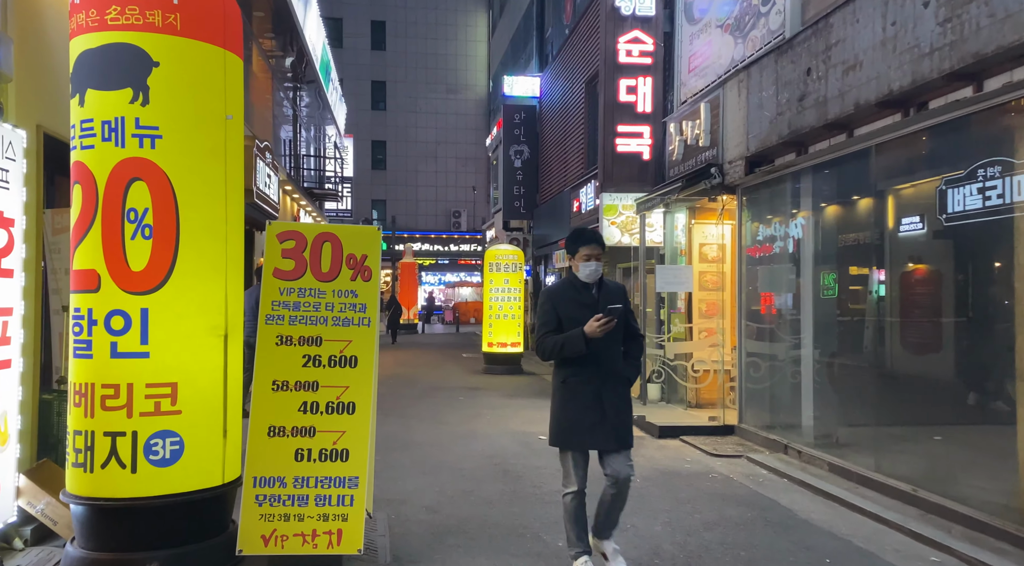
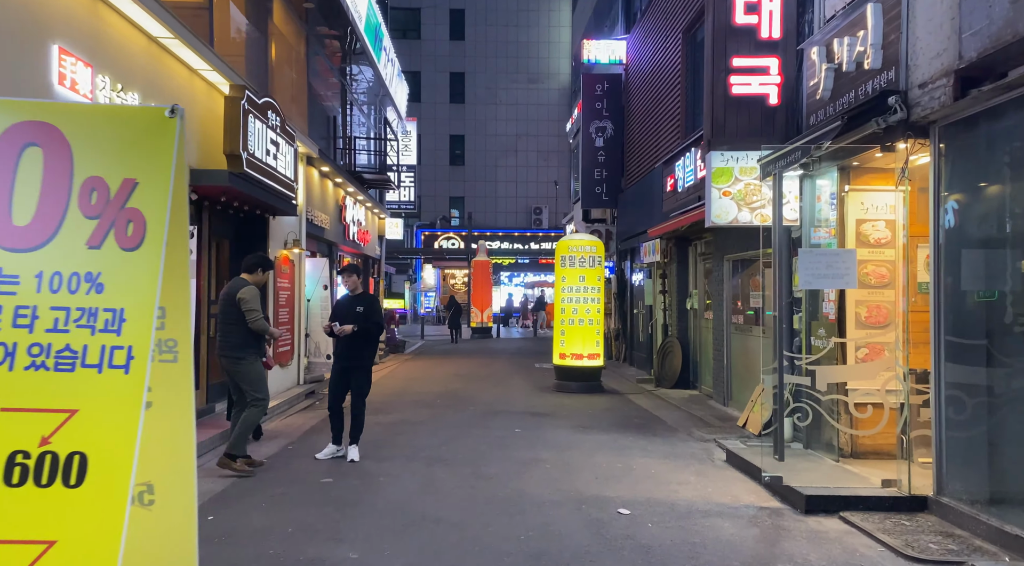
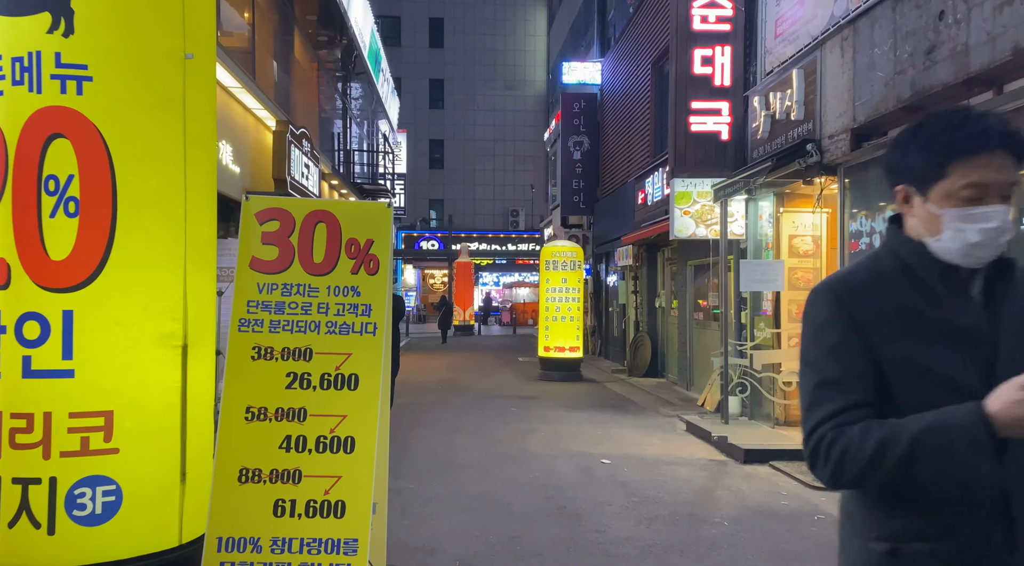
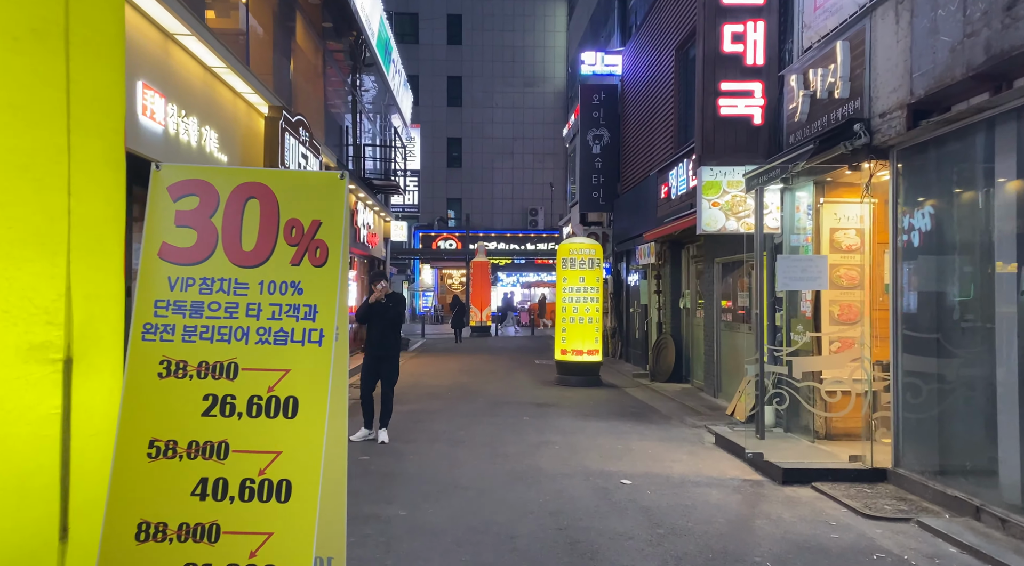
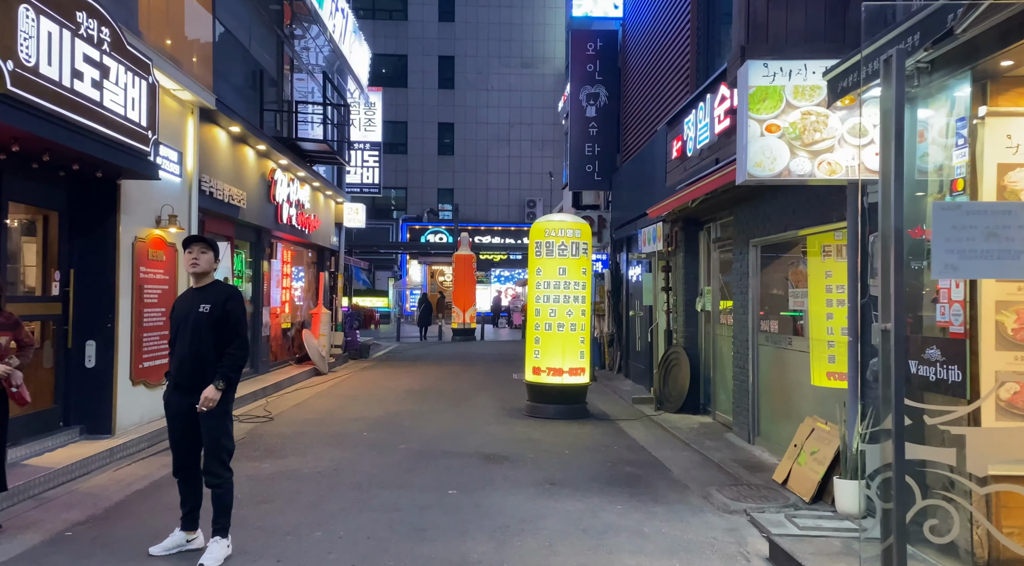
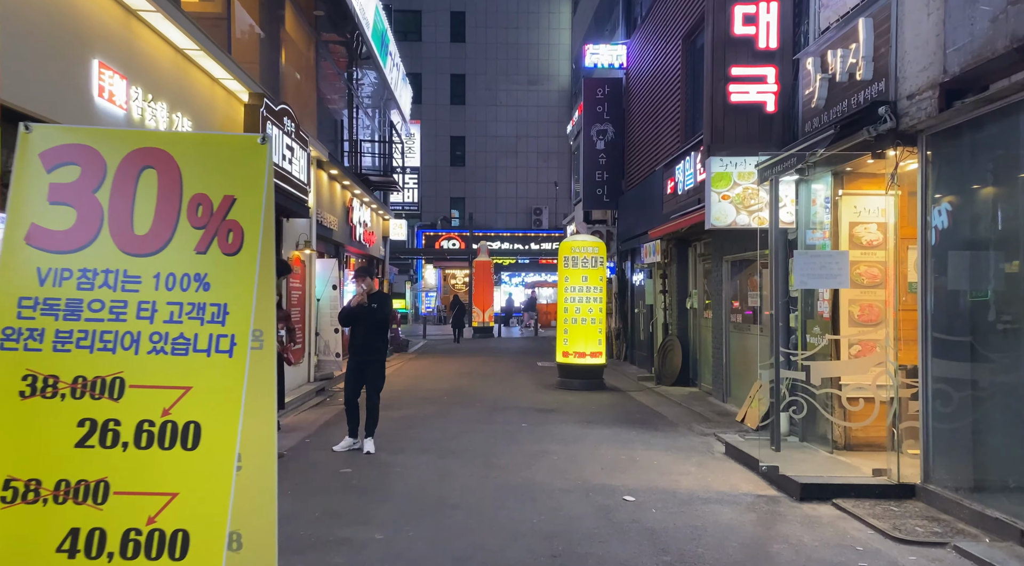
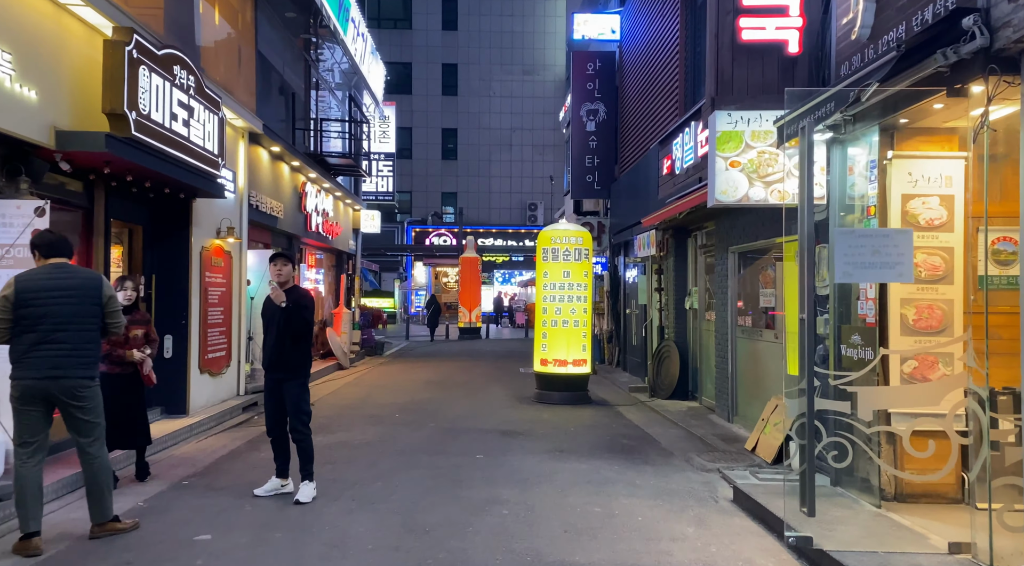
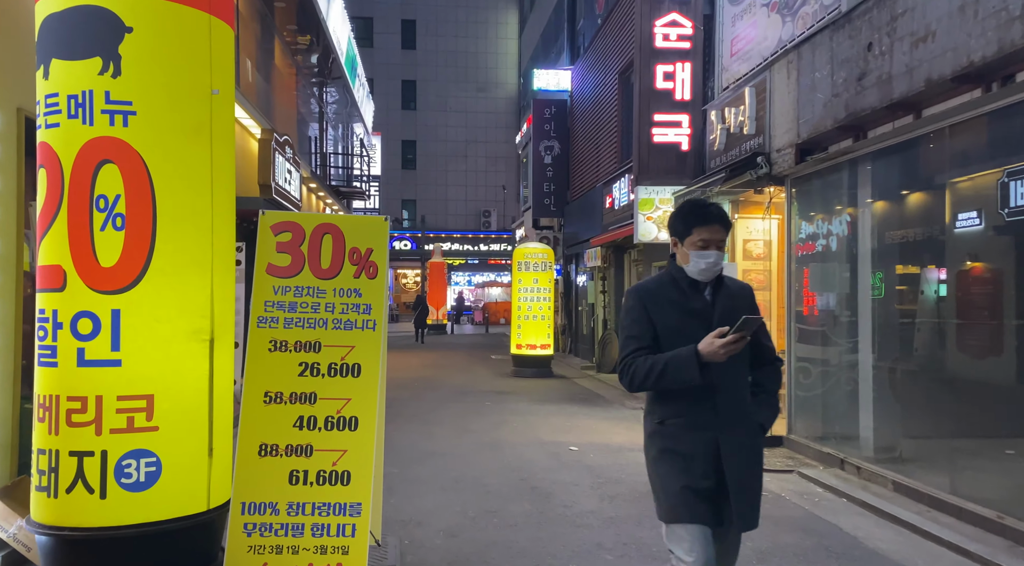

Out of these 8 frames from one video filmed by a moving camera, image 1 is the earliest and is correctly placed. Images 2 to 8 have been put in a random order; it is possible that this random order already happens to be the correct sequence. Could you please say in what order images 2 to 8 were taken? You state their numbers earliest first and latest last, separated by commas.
8, 3, 4, 6, 2, 7, 5
